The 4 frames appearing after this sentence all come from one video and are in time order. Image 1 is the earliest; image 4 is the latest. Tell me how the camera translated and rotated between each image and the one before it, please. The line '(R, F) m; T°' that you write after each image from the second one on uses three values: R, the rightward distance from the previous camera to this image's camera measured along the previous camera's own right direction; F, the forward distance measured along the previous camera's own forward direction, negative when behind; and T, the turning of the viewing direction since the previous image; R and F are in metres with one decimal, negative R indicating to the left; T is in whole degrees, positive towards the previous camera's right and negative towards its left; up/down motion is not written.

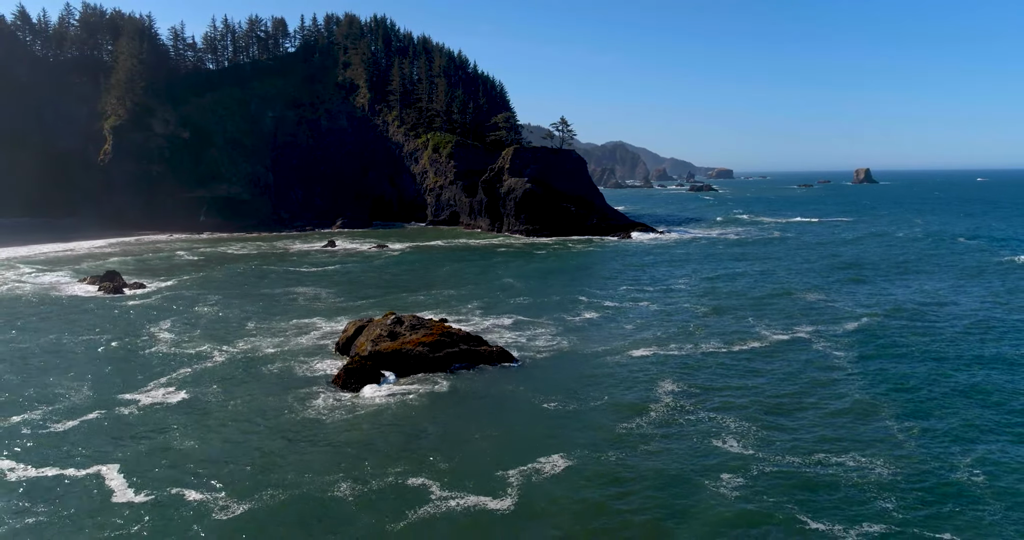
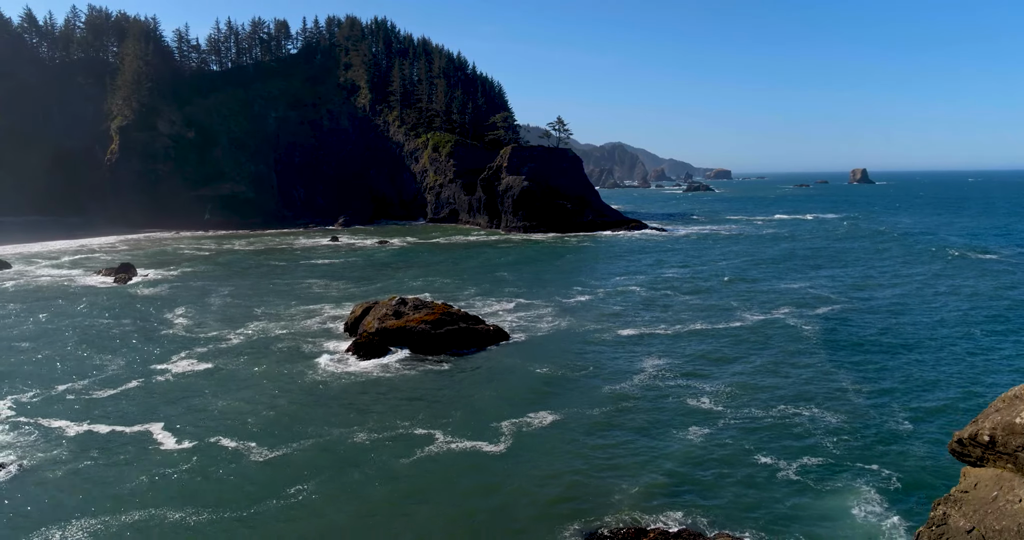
(+0.2, -2.8) m; 0°
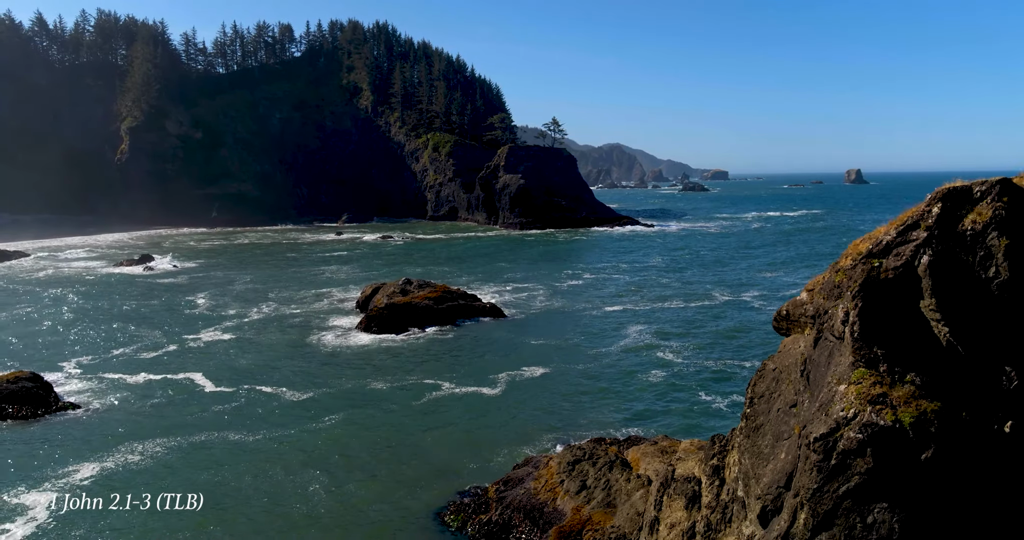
(+0.3, -4.4) m; 0°
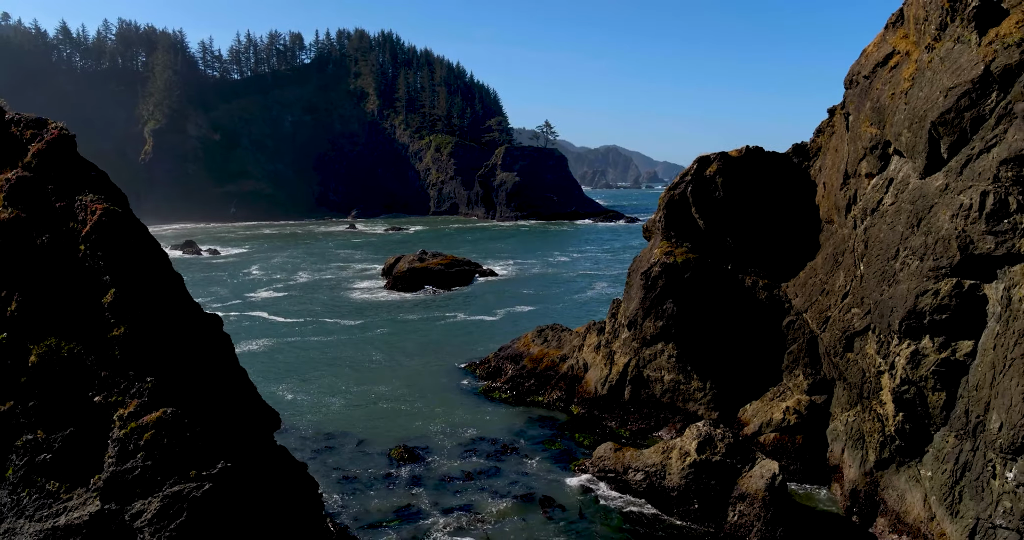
(+0.3, -10.1) m; 0°
